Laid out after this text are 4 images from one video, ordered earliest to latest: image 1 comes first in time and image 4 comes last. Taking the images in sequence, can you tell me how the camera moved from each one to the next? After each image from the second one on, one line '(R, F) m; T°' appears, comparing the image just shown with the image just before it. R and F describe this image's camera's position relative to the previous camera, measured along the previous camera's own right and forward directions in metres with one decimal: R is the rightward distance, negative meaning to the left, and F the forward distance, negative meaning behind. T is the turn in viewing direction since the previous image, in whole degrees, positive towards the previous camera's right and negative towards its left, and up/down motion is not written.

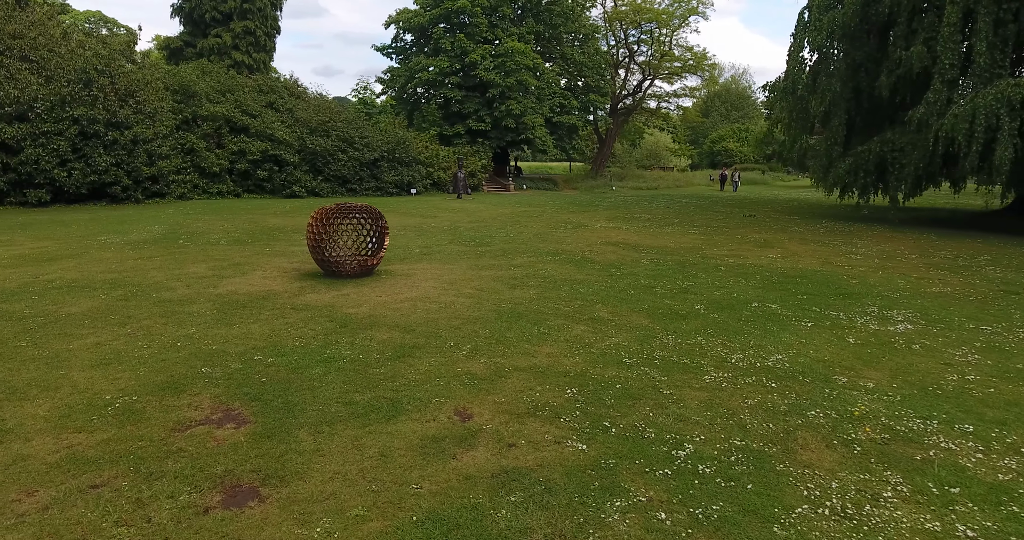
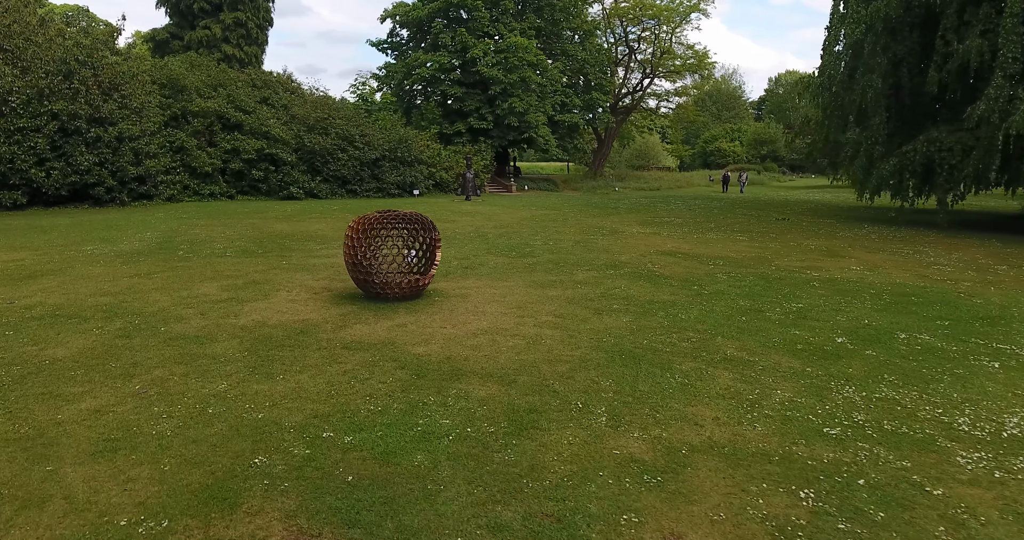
(-1.1, +1.5) m; +1°
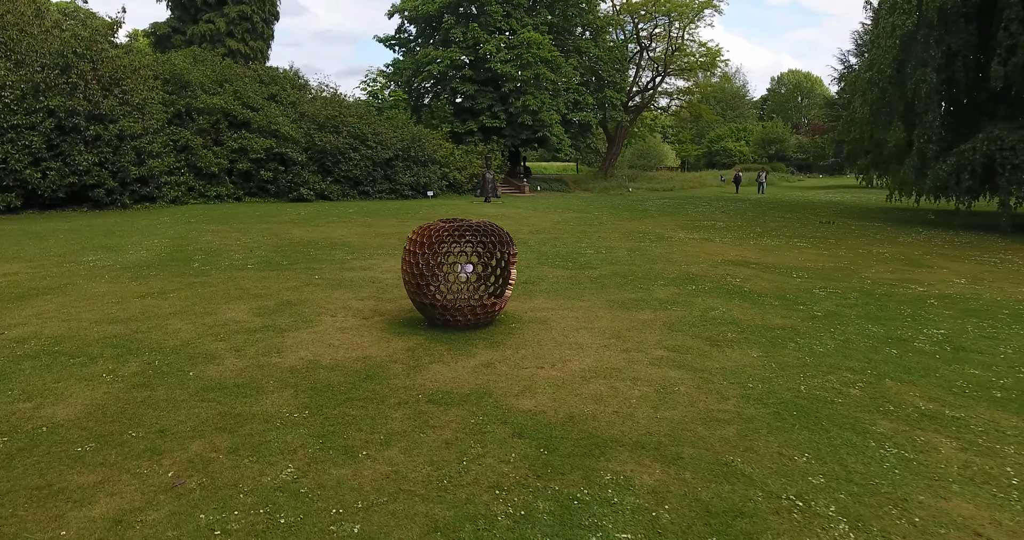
(-0.9, +1.3) m; 0°
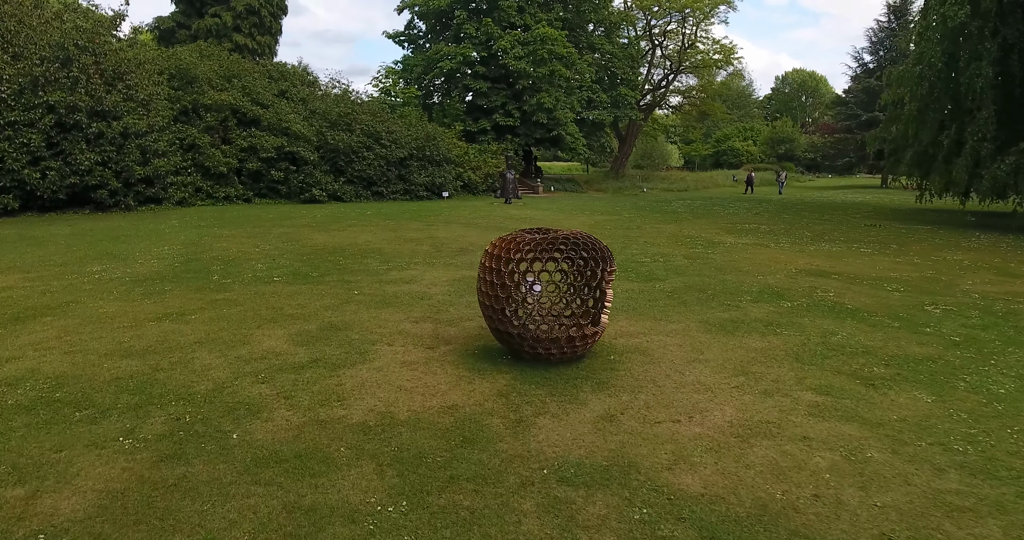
(-0.8, +1.1) m; 0°
